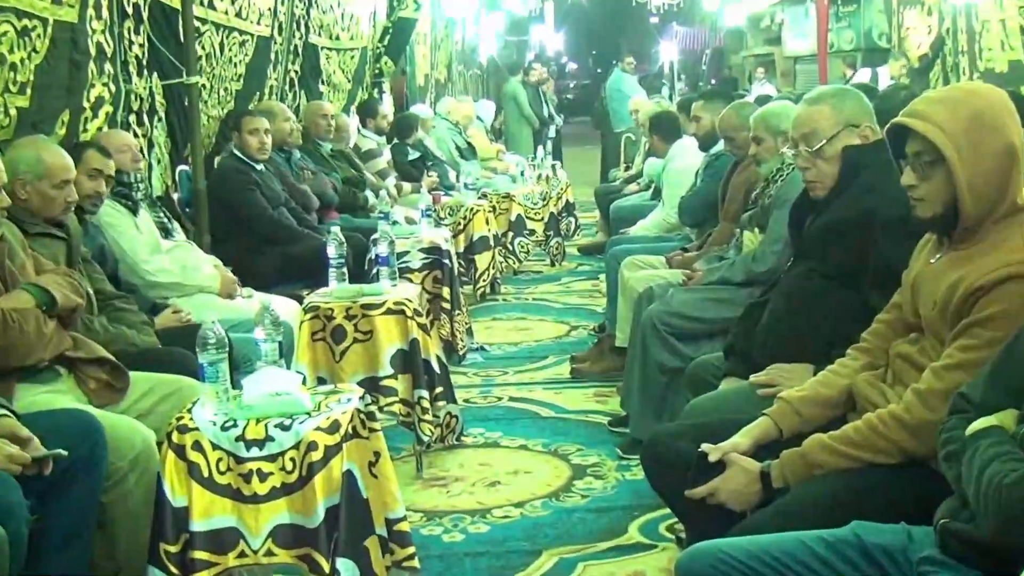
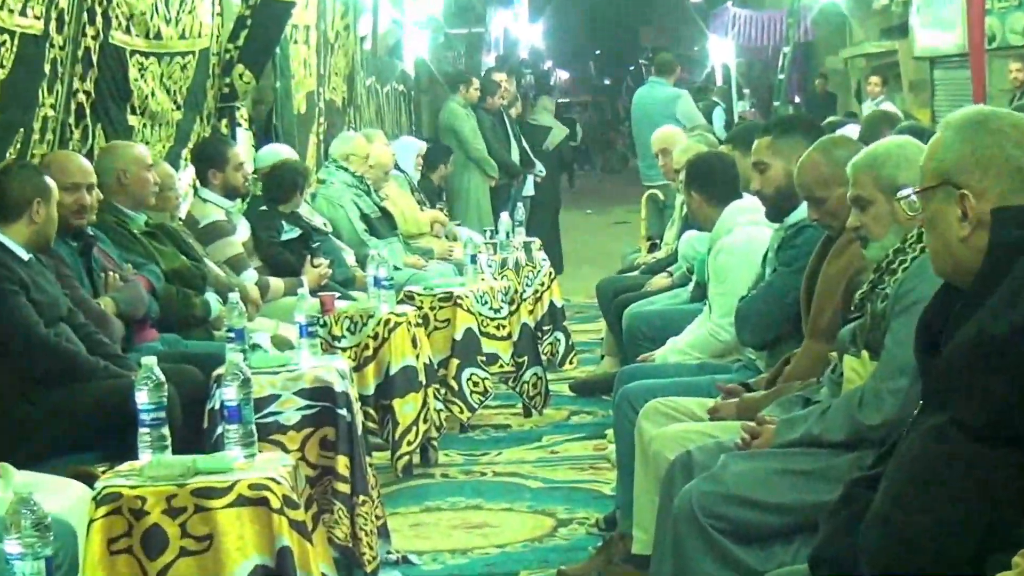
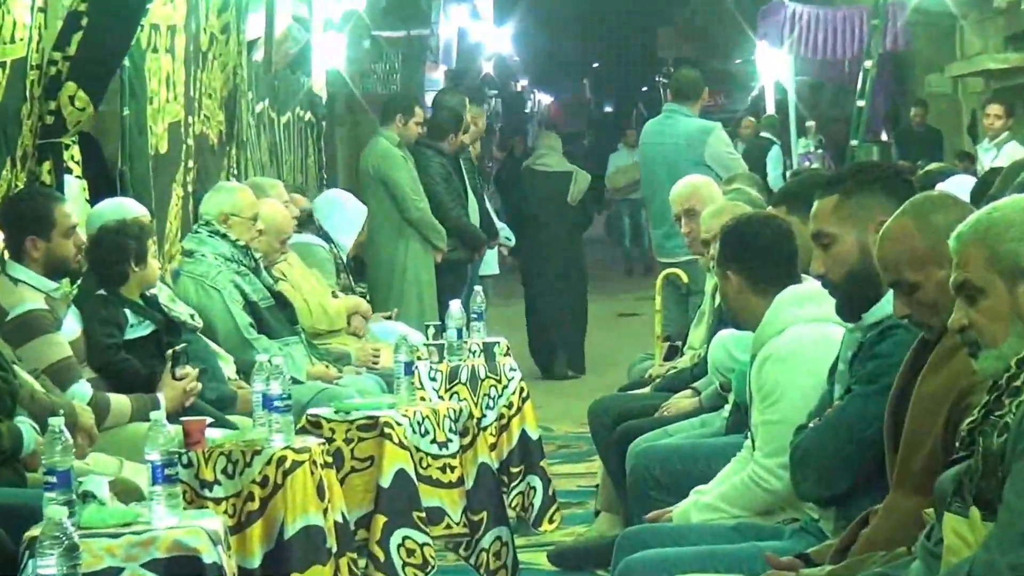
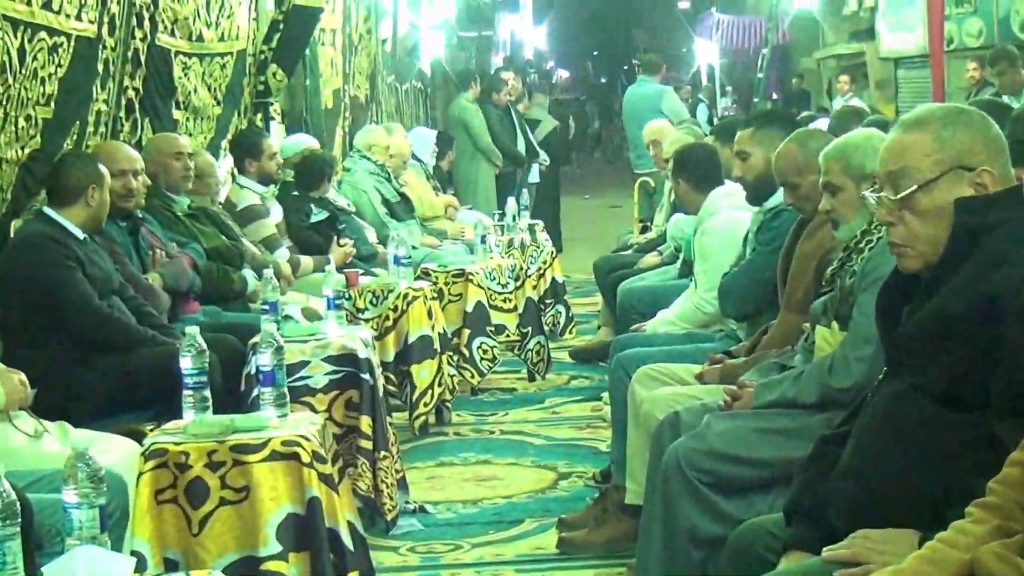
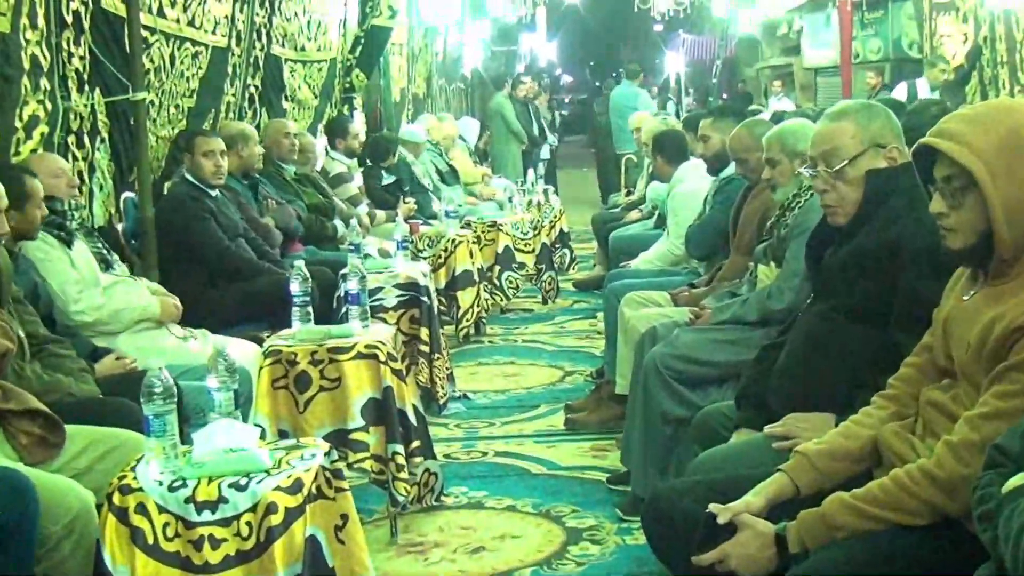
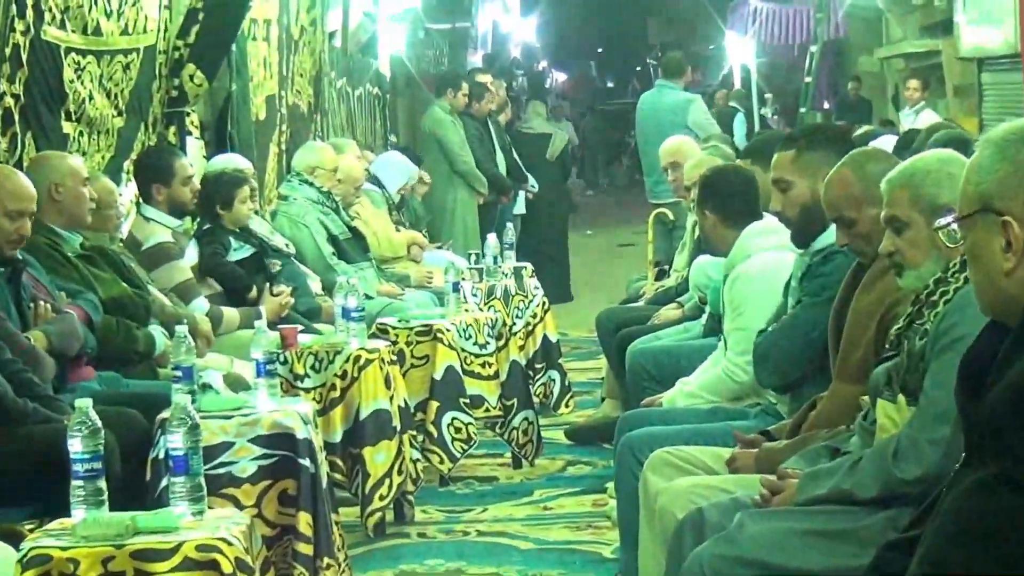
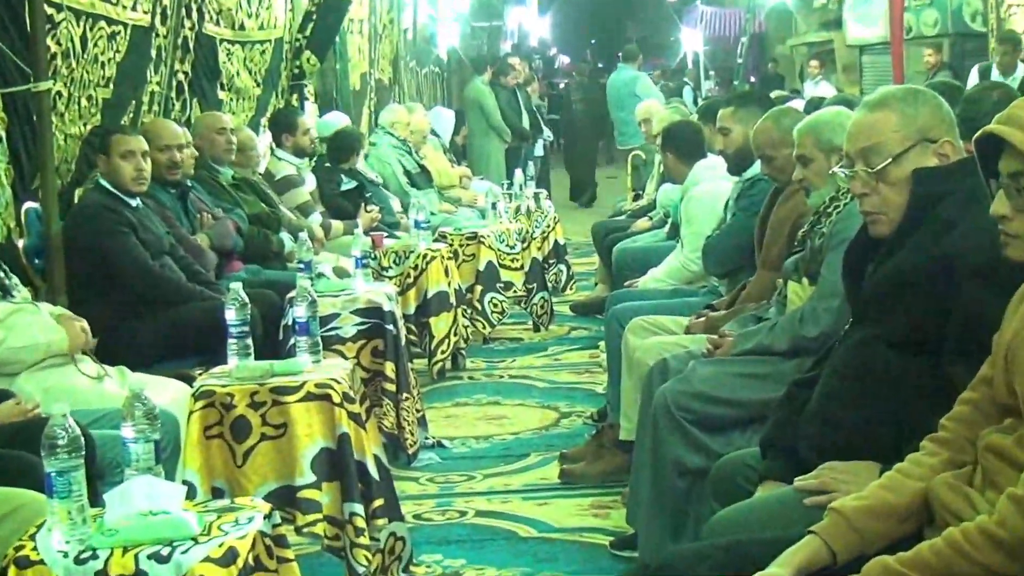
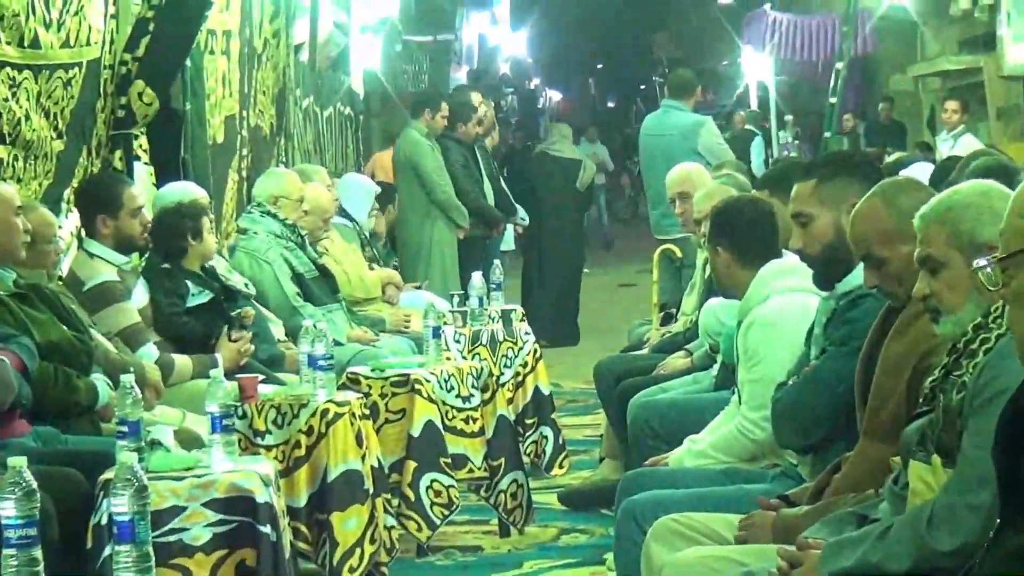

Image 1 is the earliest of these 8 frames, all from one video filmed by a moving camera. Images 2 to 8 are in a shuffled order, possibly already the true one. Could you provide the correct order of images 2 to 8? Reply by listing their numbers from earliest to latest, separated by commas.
5, 7, 4, 2, 6, 8, 3
